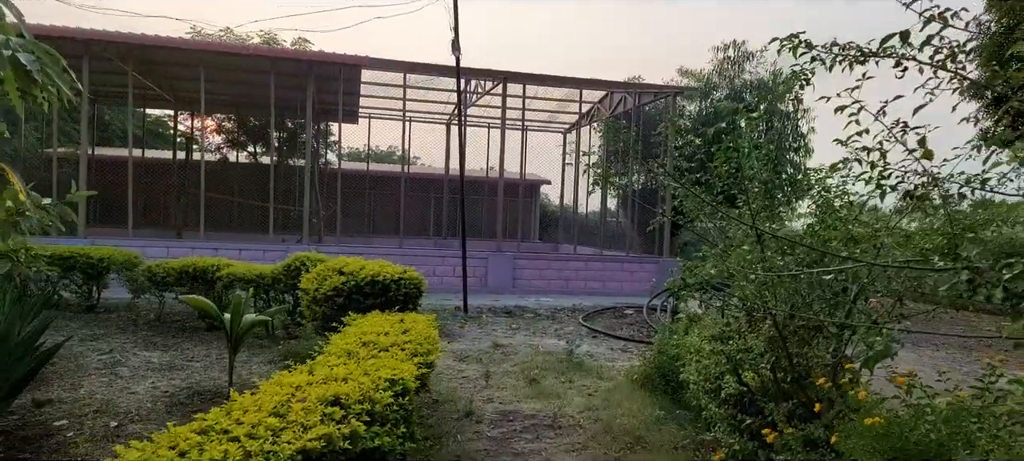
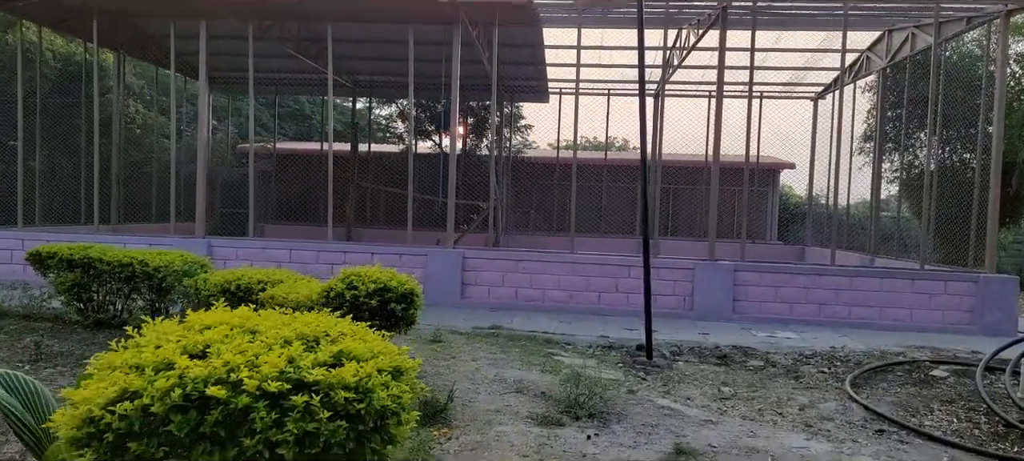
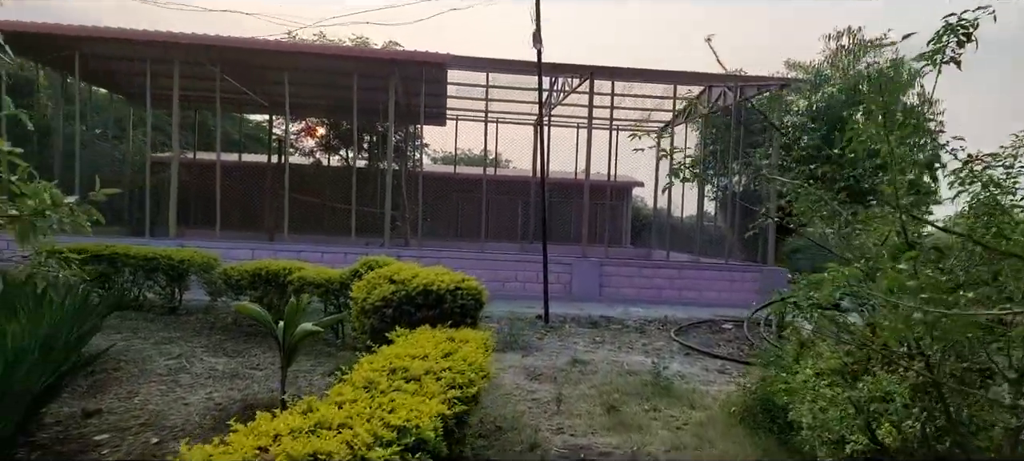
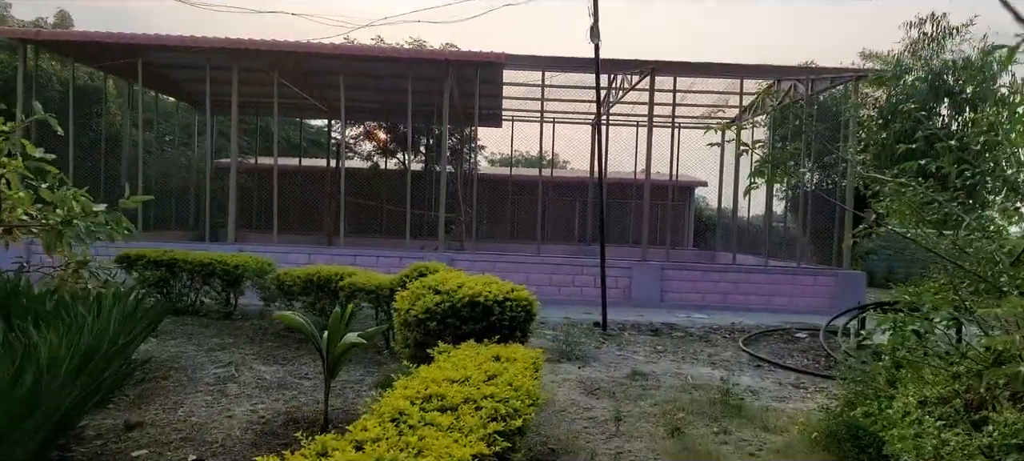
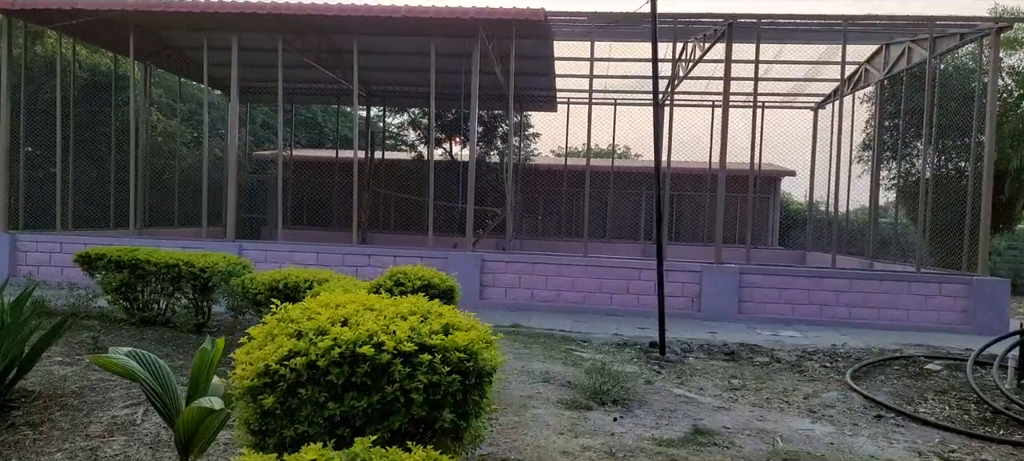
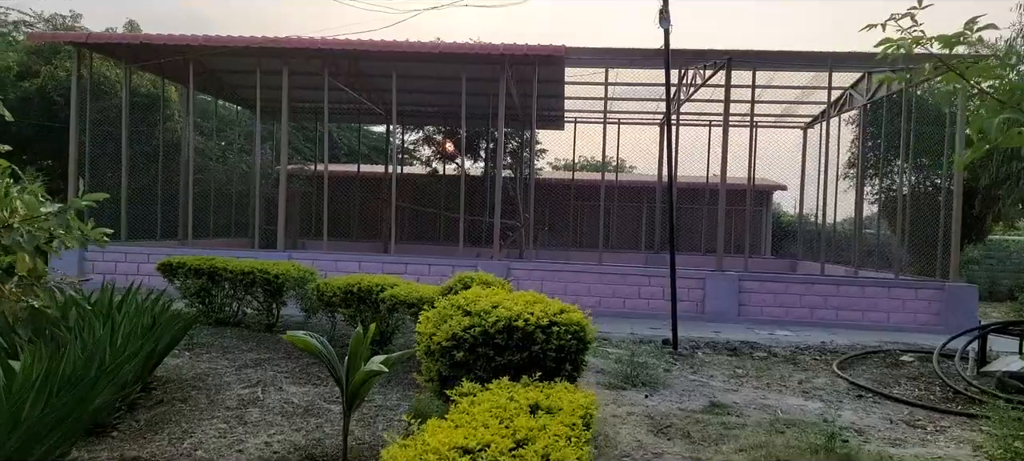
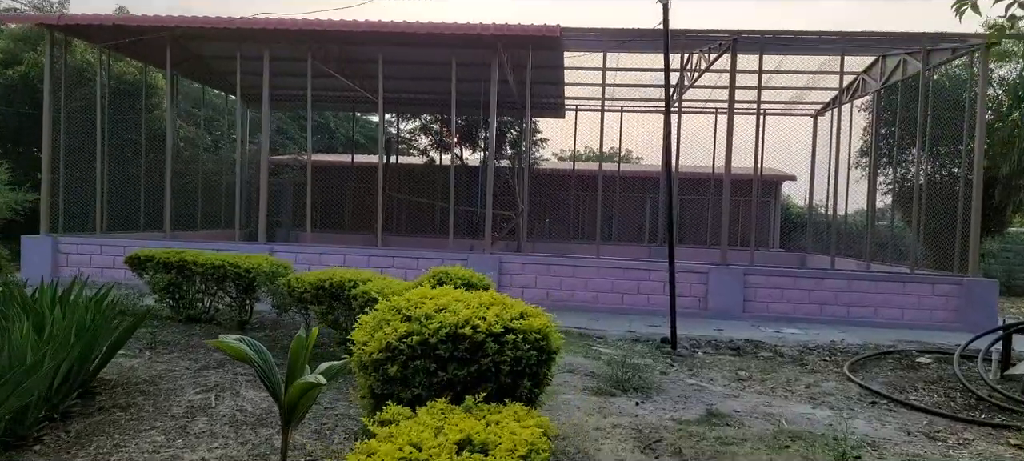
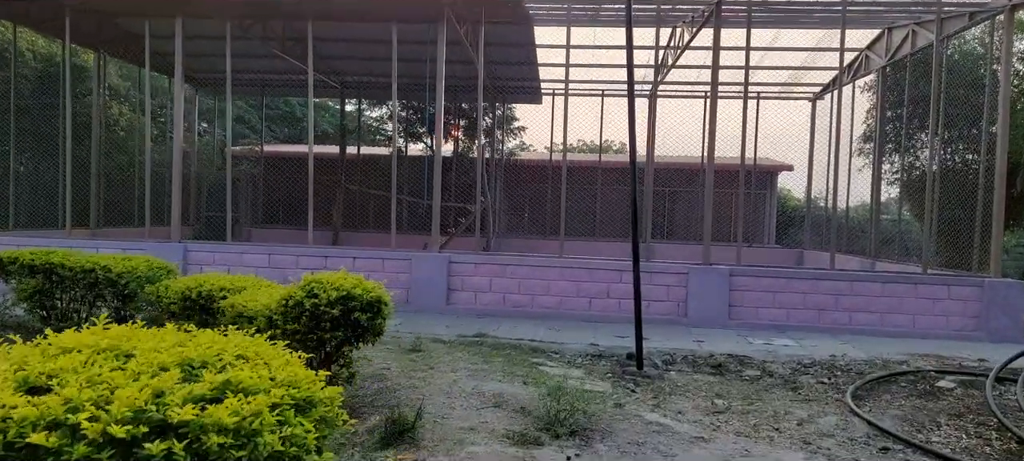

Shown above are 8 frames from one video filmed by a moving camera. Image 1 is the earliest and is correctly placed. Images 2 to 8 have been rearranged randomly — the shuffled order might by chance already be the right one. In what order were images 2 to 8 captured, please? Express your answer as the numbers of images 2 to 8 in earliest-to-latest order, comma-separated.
3, 4, 6, 7, 5, 2, 8
